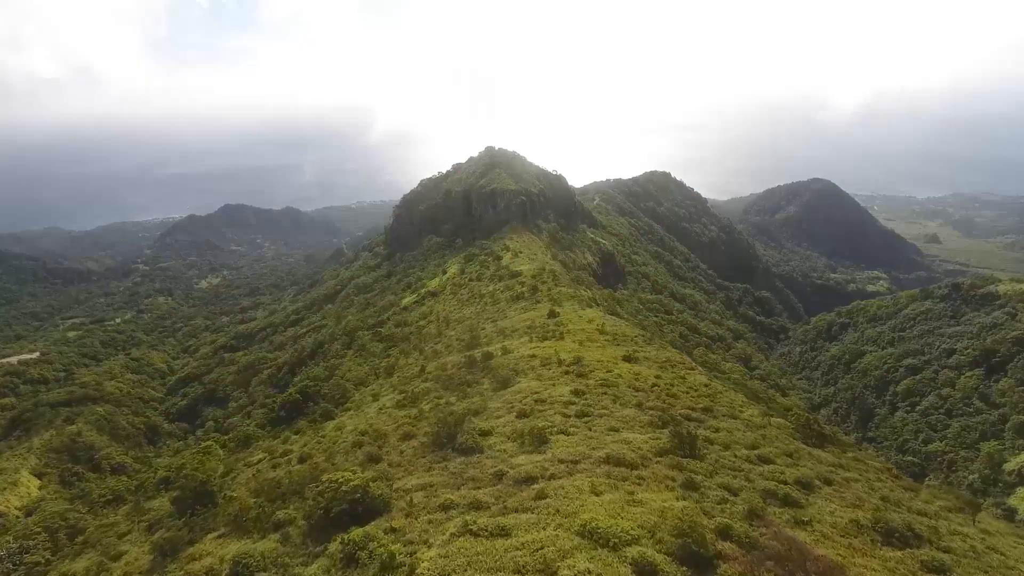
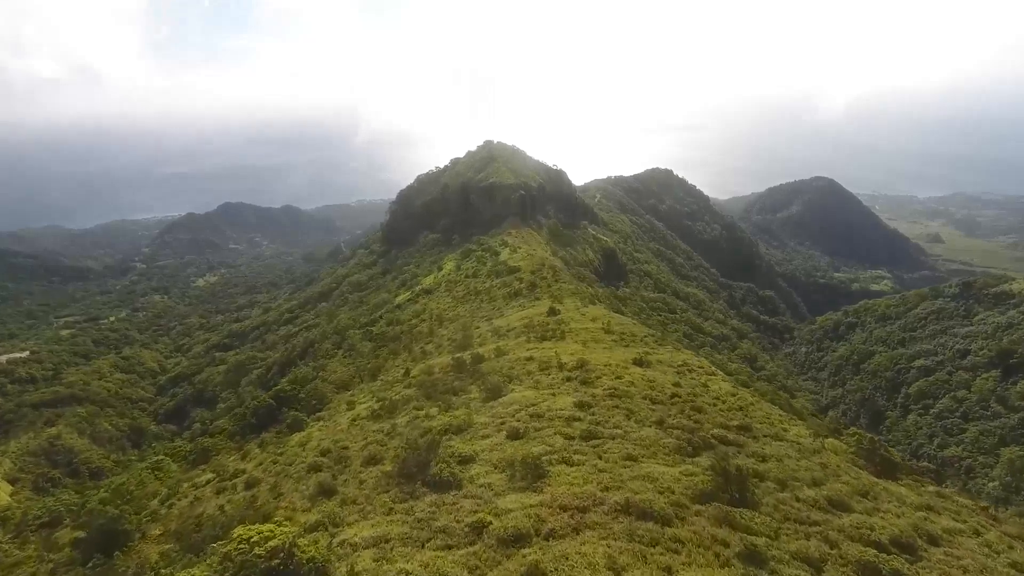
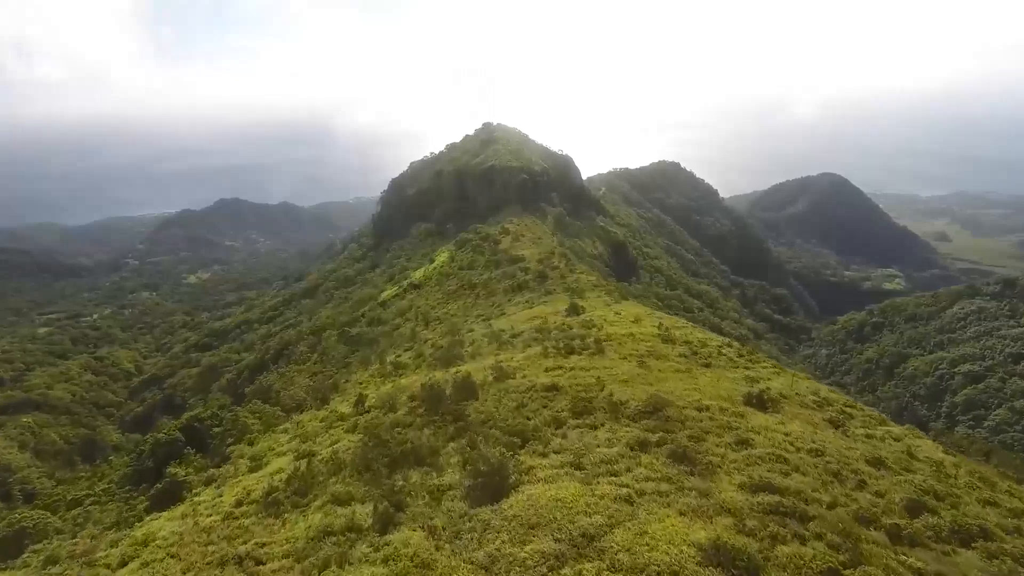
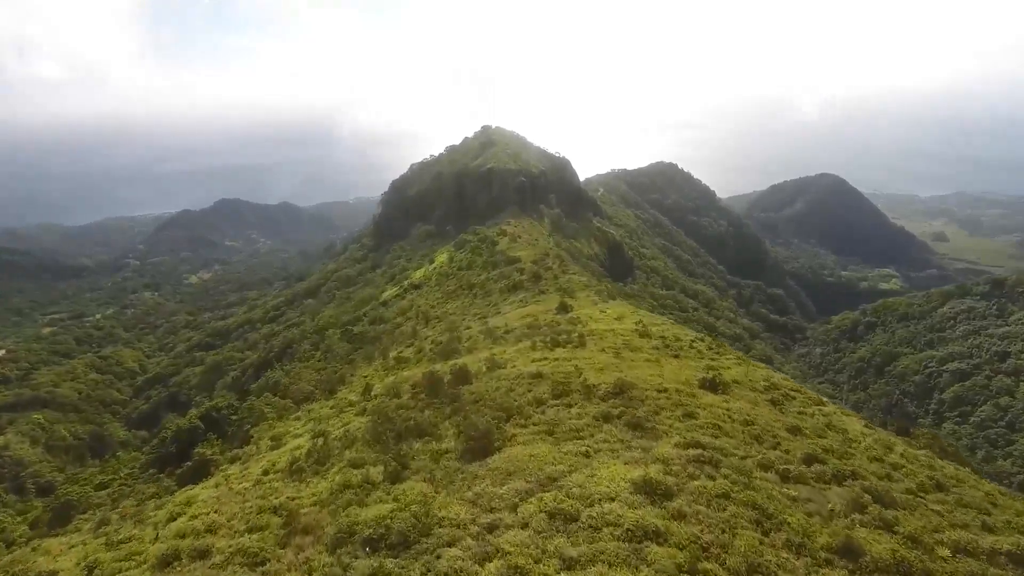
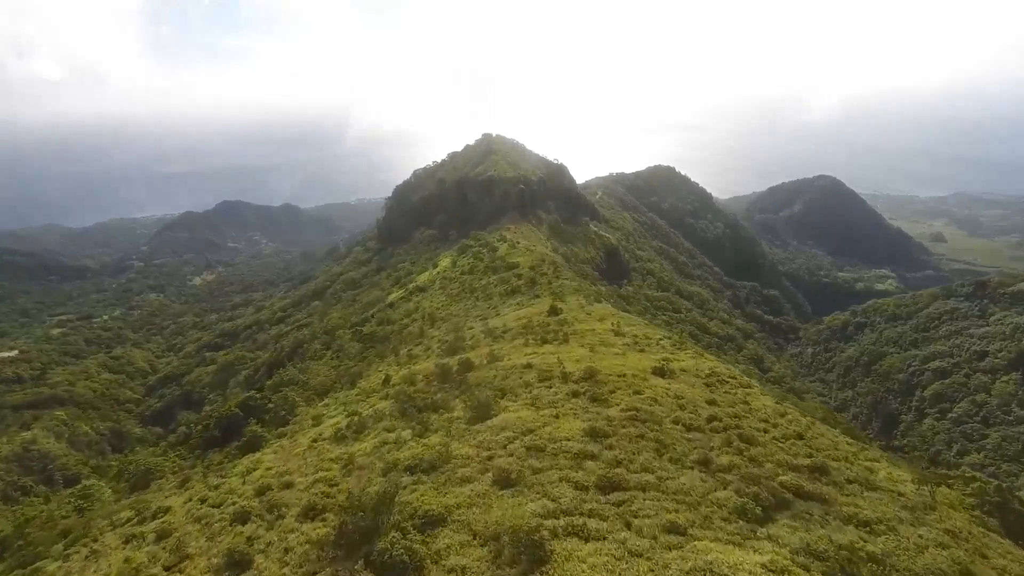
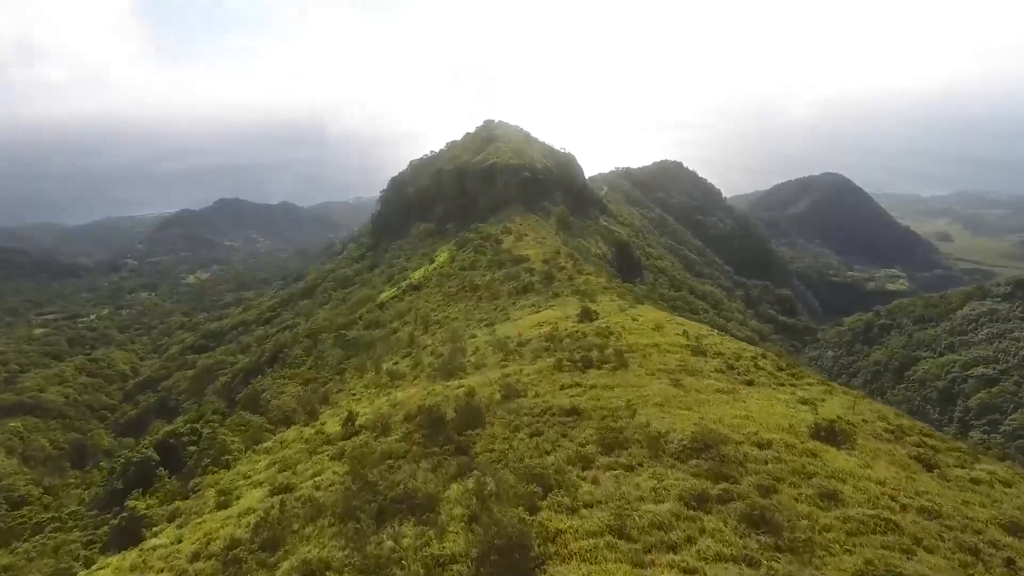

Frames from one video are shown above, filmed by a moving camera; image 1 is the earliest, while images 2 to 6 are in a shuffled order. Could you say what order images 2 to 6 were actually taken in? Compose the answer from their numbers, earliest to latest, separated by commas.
2, 5, 4, 3, 6
